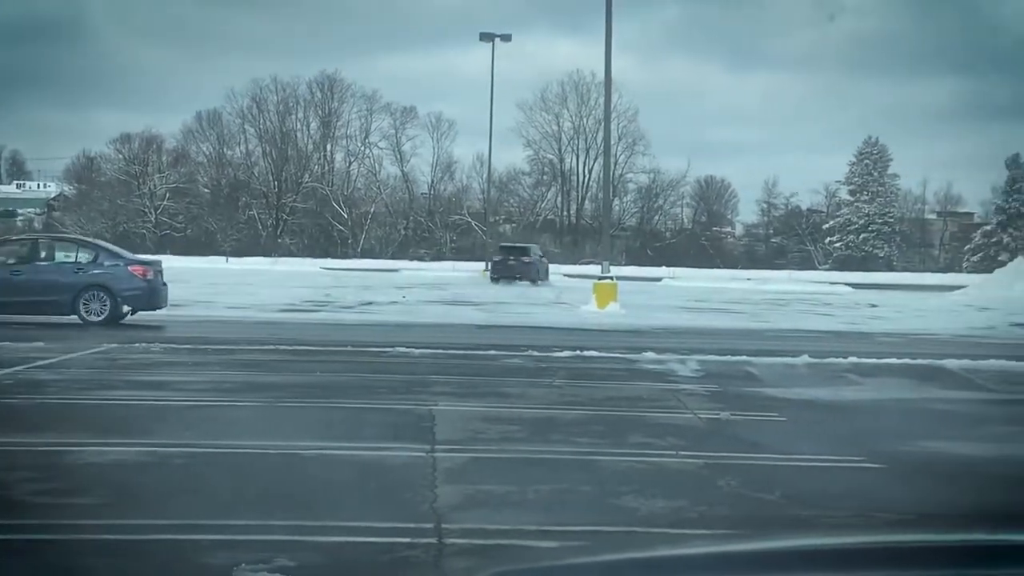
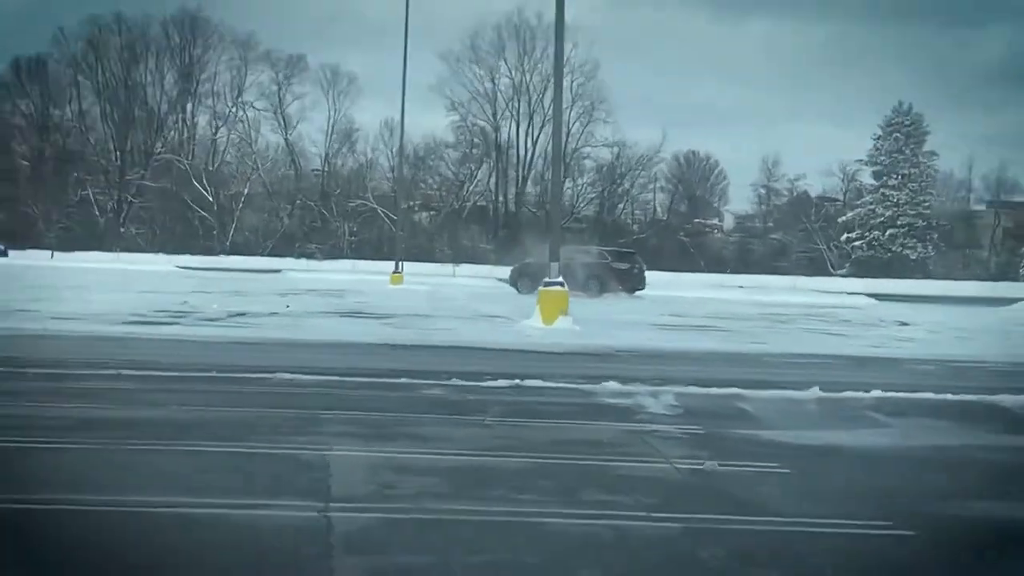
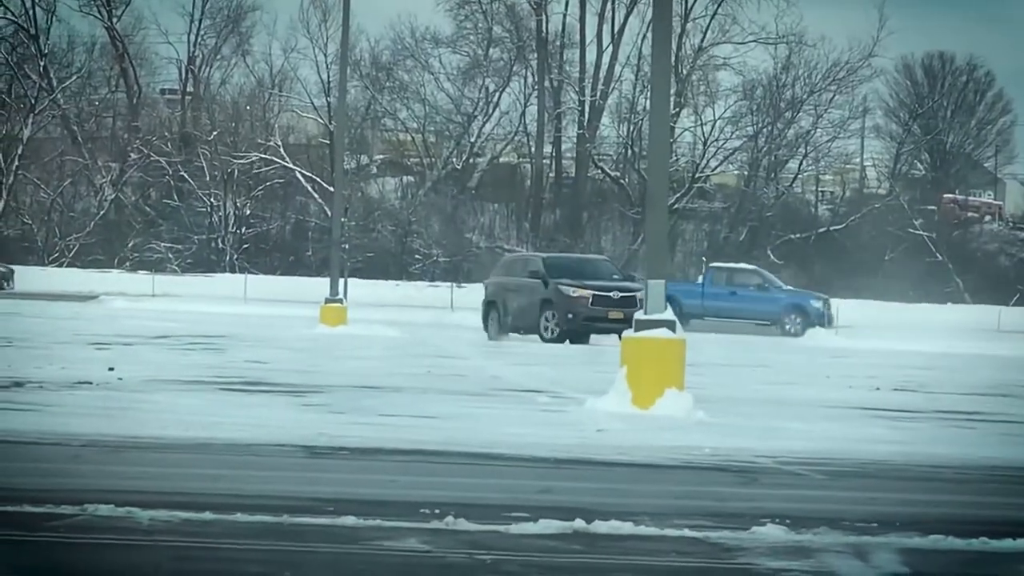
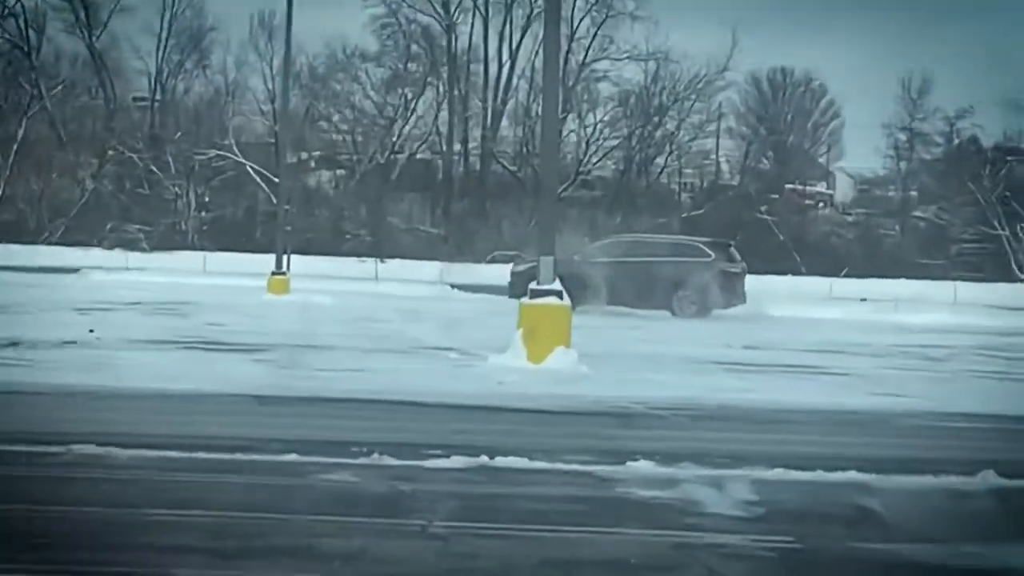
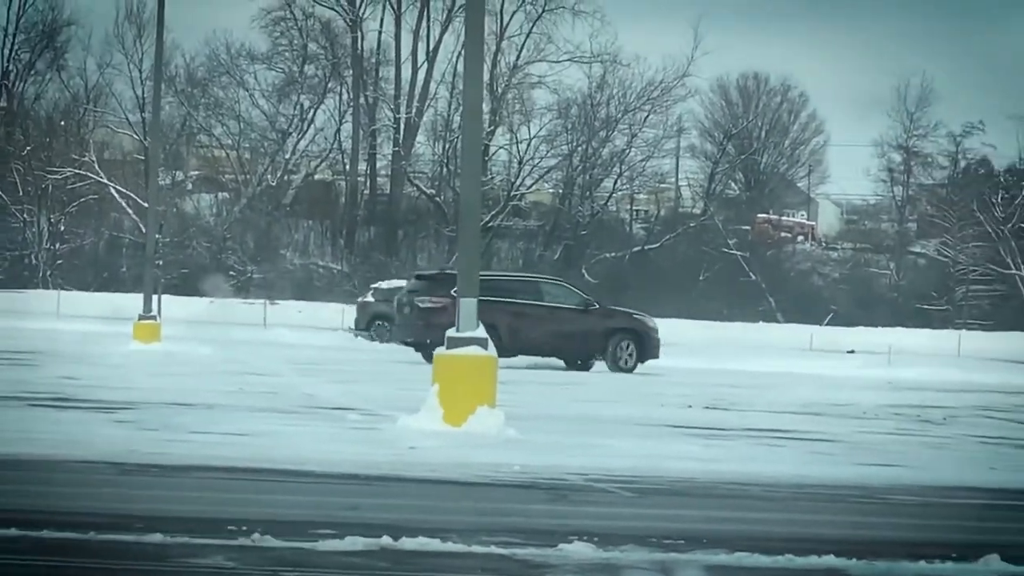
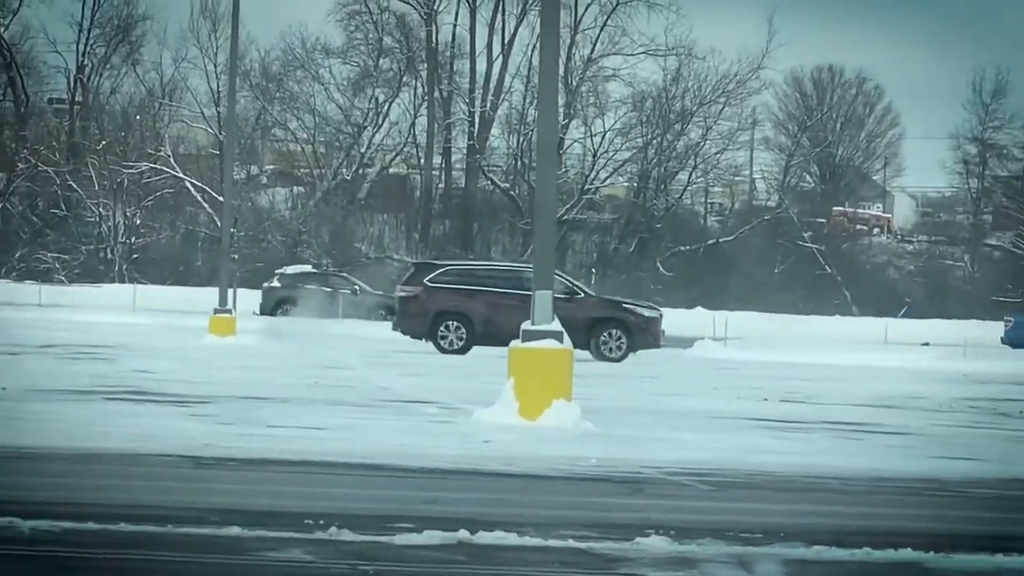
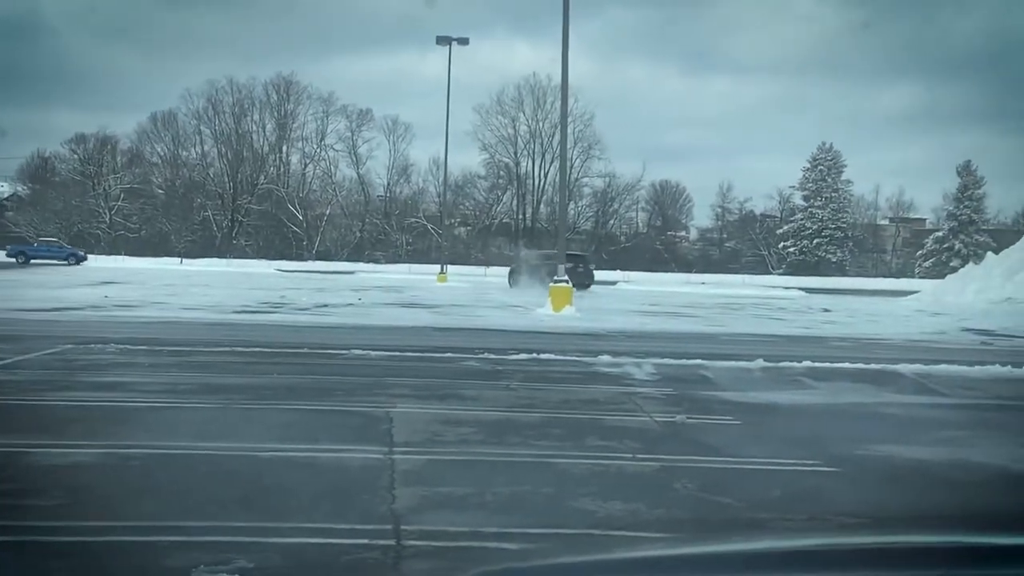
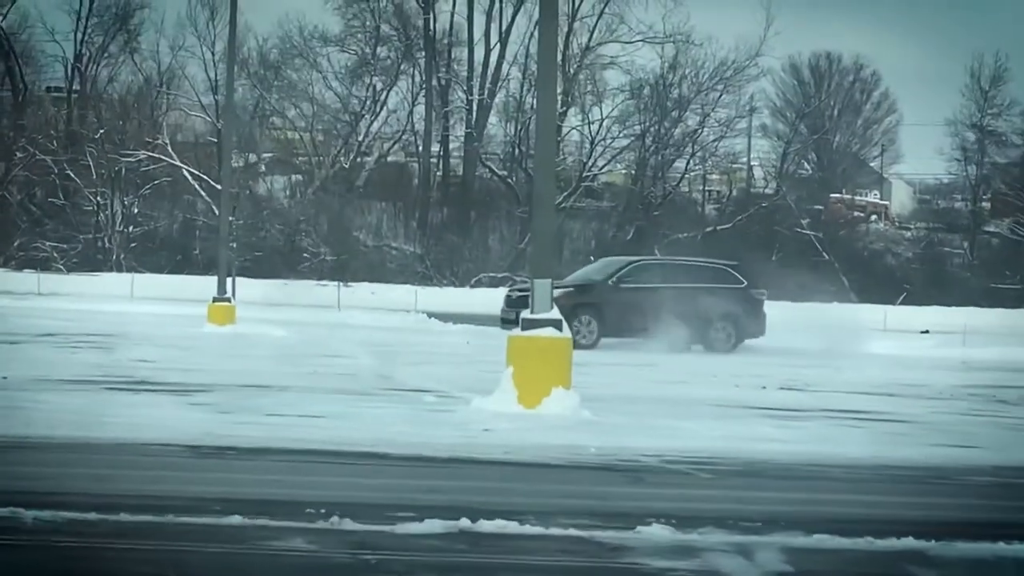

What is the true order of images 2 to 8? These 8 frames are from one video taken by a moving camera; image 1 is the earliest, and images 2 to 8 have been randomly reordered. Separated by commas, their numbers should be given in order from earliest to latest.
7, 2, 4, 8, 3, 6, 5
